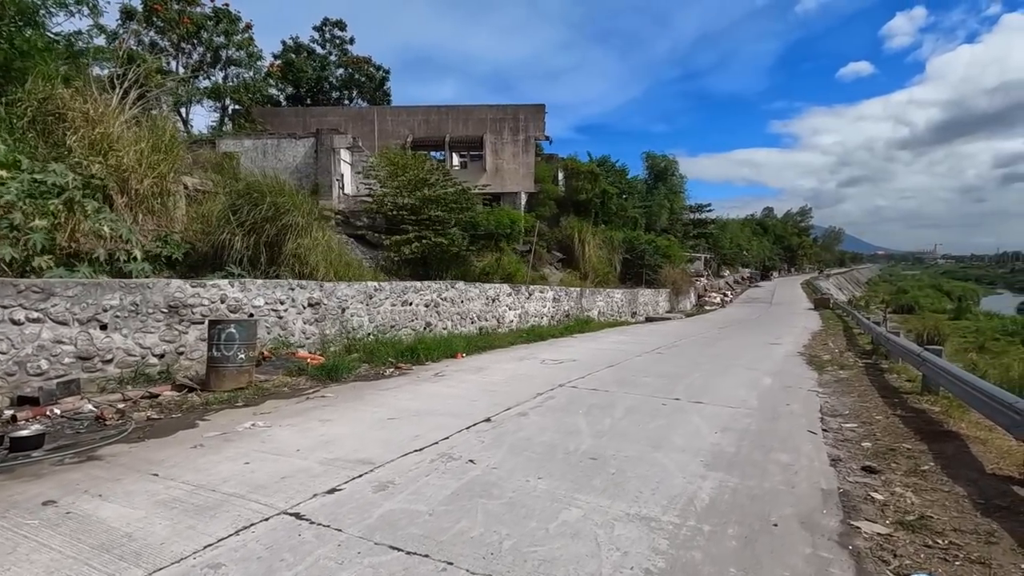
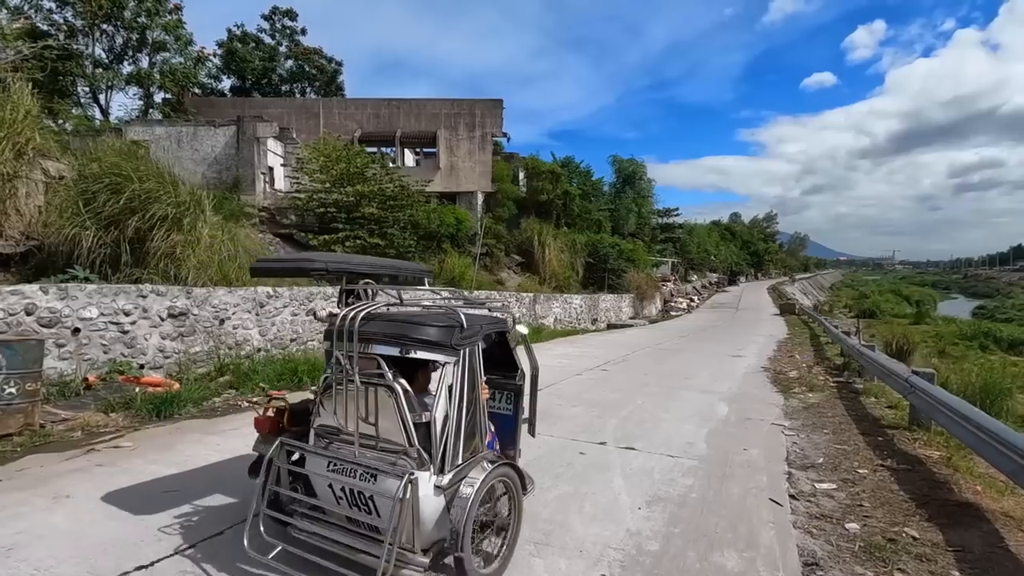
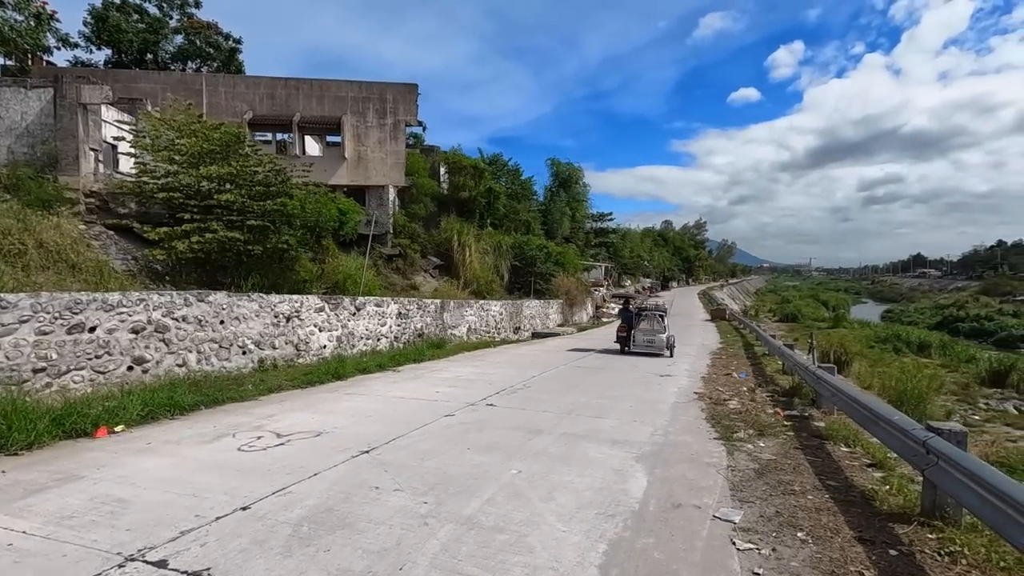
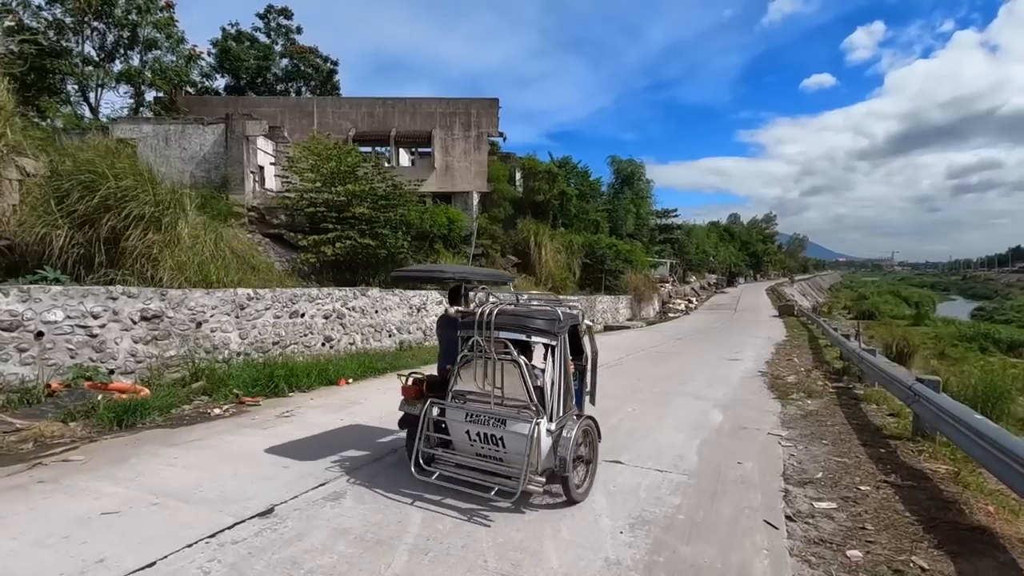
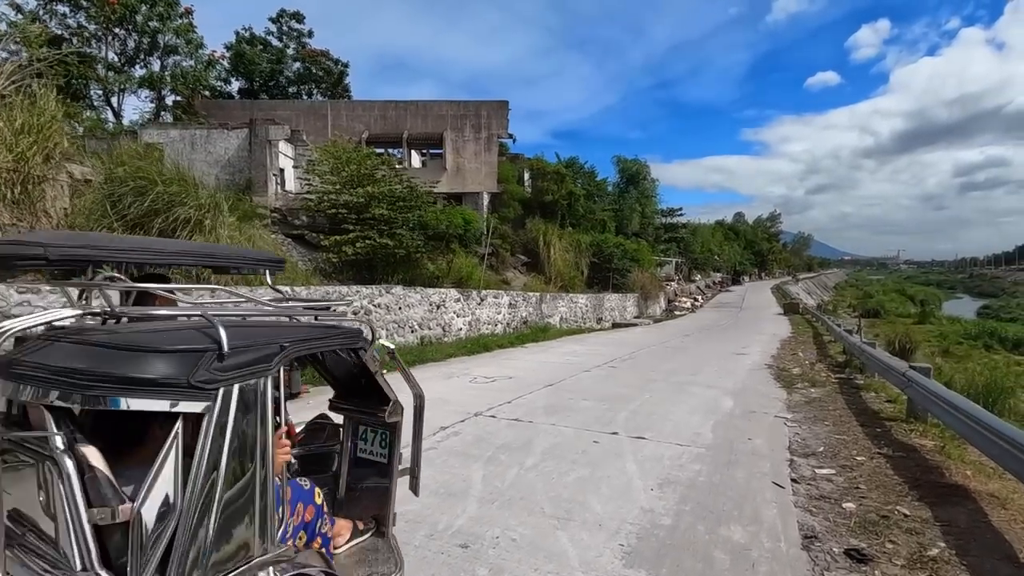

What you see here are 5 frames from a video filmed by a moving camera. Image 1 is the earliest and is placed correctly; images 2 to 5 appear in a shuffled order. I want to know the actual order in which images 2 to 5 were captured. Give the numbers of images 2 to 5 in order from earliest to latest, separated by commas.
5, 2, 4, 3
